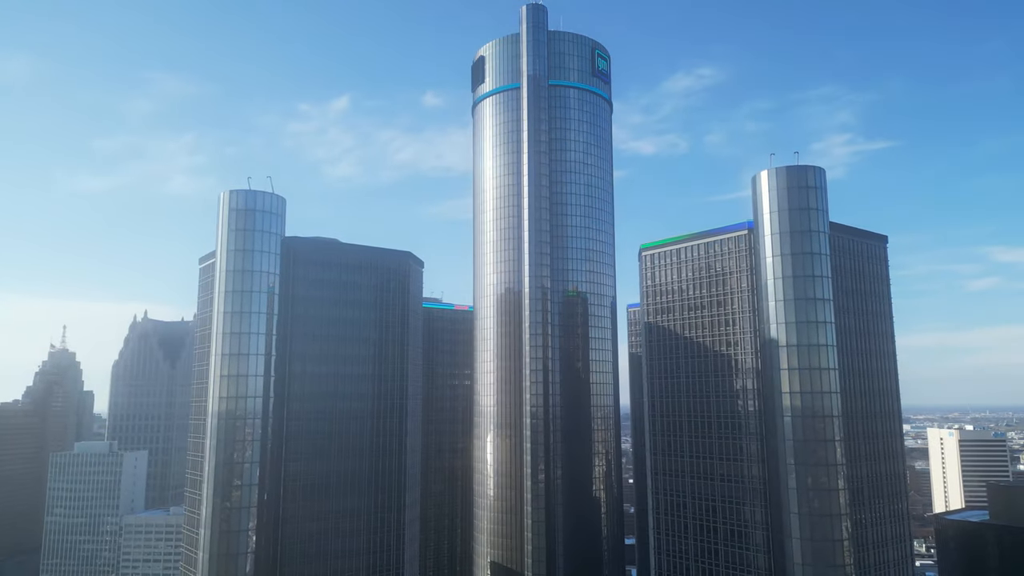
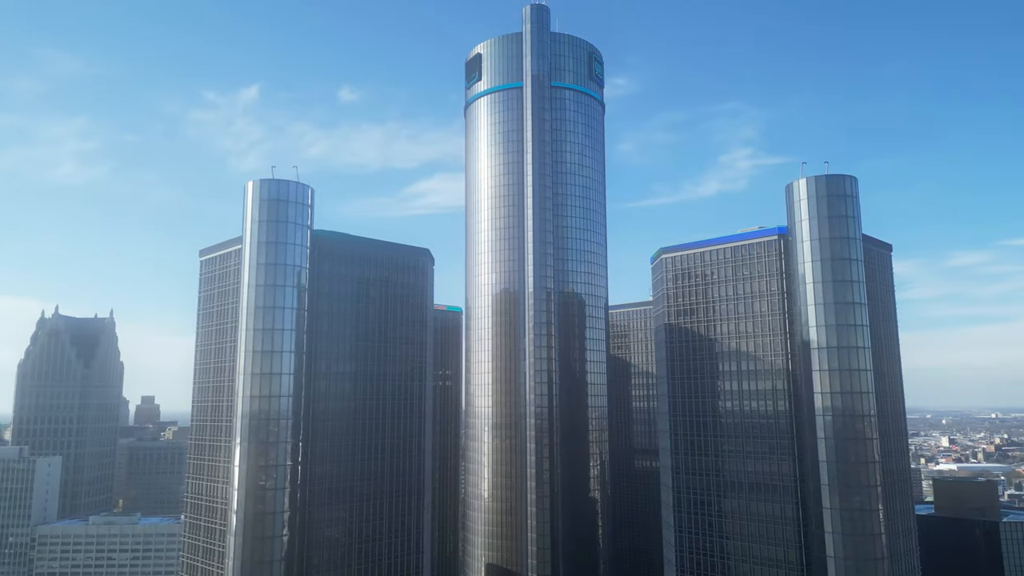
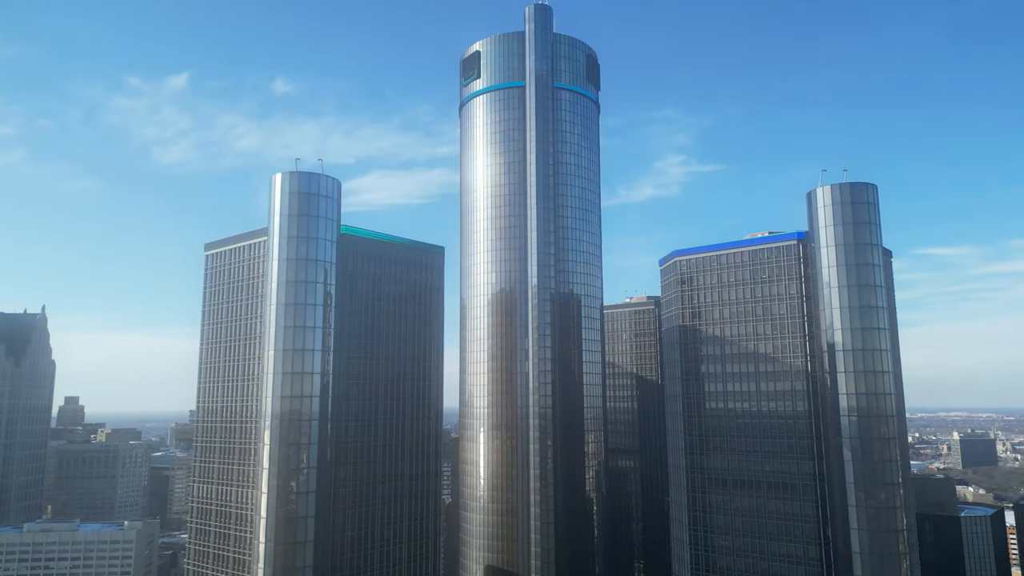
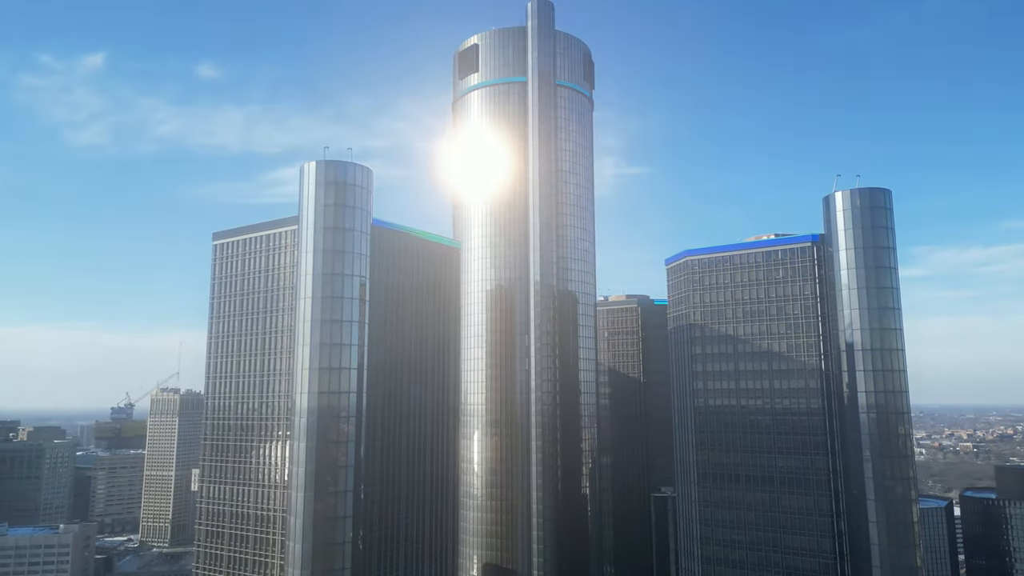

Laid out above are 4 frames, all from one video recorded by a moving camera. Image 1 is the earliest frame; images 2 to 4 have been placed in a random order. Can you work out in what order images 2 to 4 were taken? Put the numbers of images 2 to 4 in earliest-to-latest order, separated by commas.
2, 3, 4
